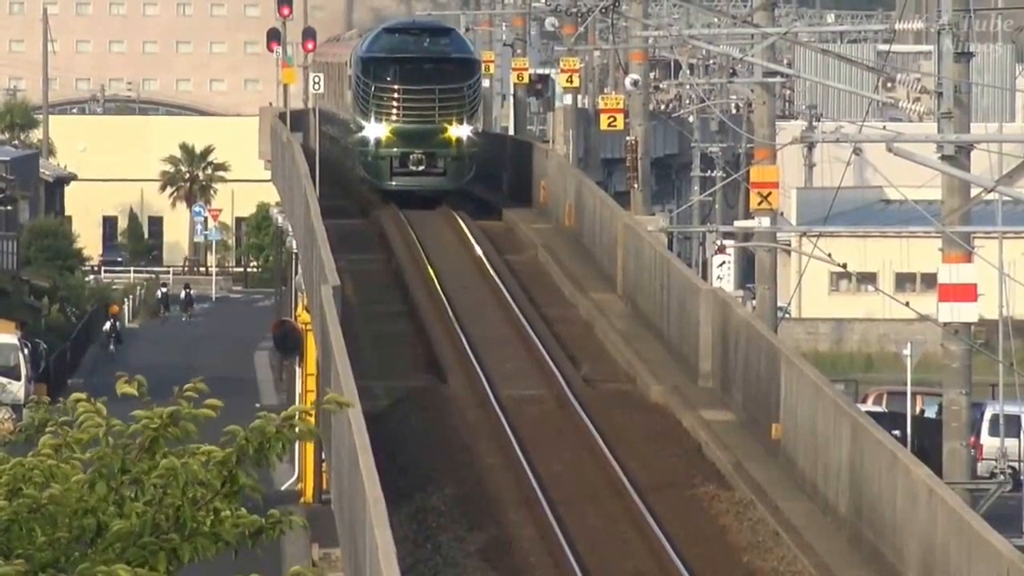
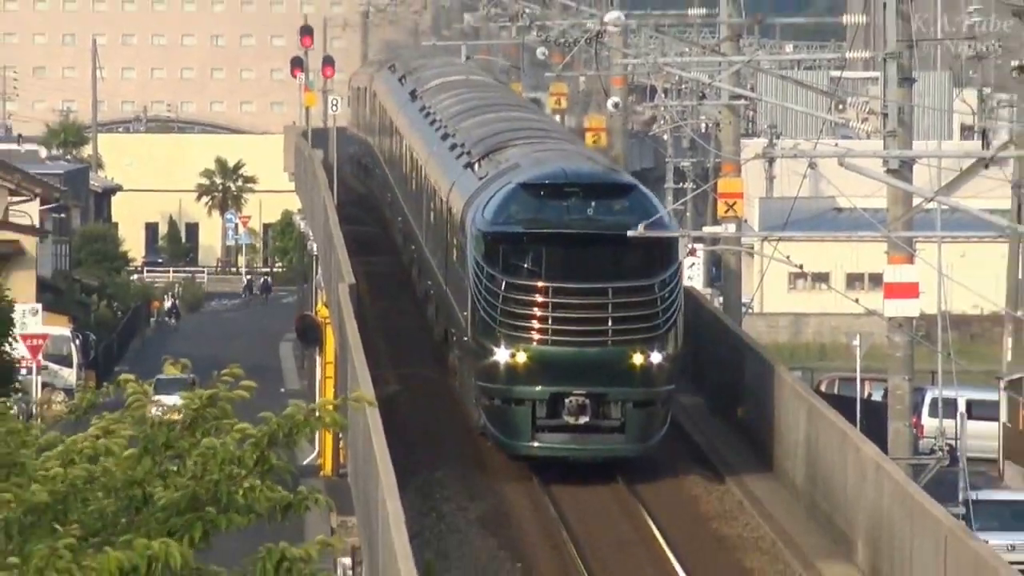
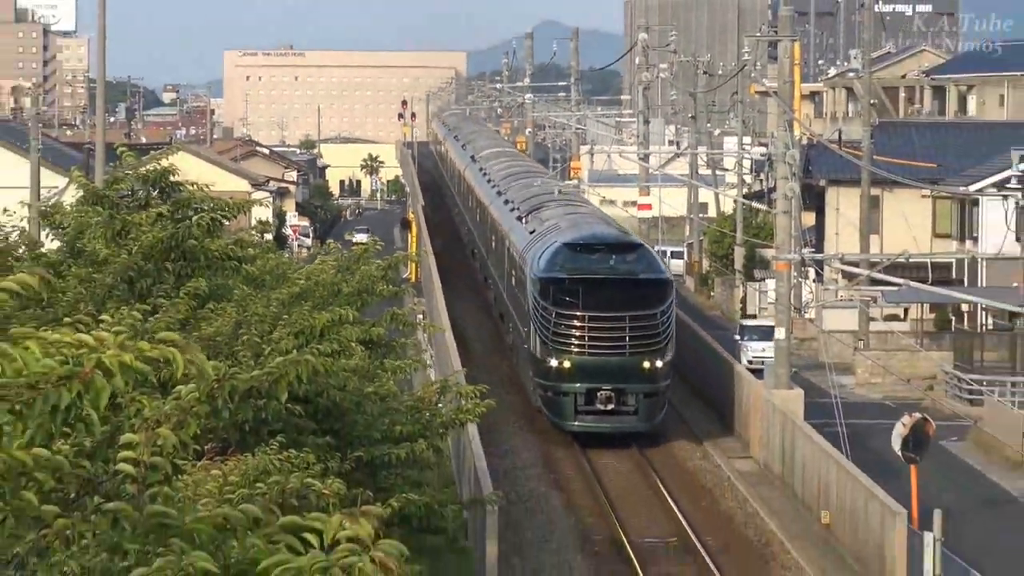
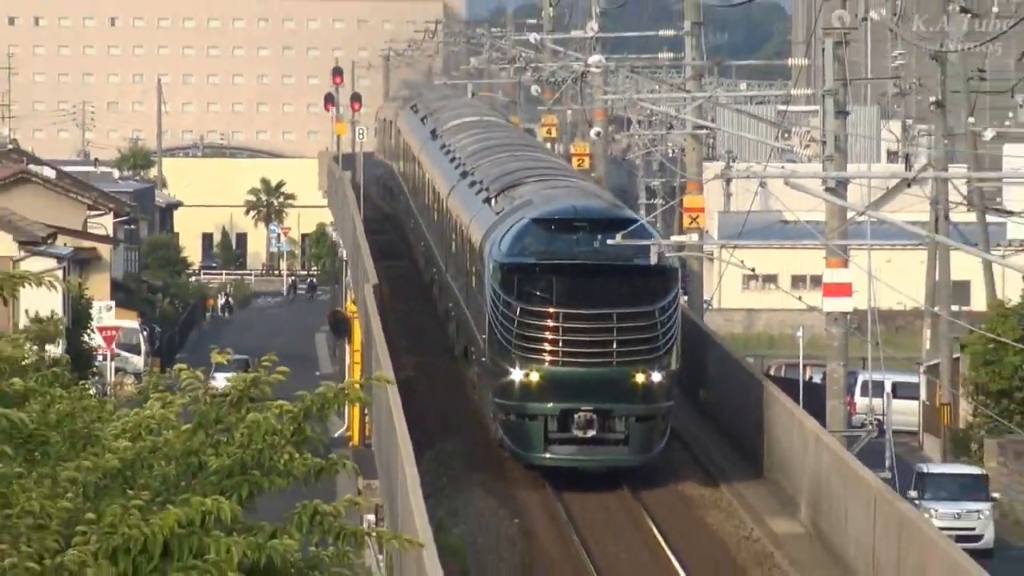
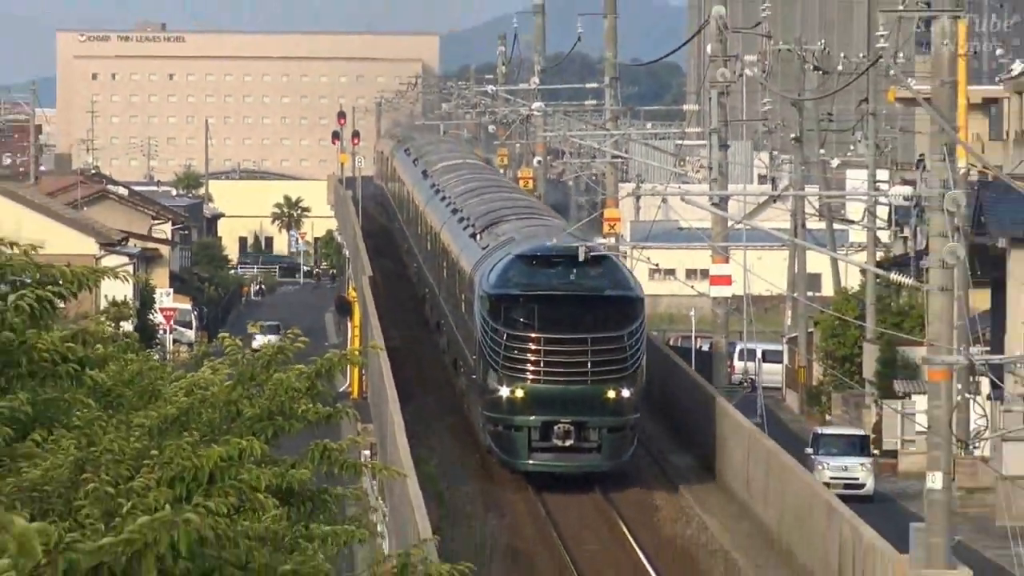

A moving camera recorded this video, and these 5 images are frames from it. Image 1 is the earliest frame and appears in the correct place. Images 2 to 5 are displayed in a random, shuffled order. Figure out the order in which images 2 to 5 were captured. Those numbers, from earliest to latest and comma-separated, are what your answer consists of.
2, 4, 5, 3
